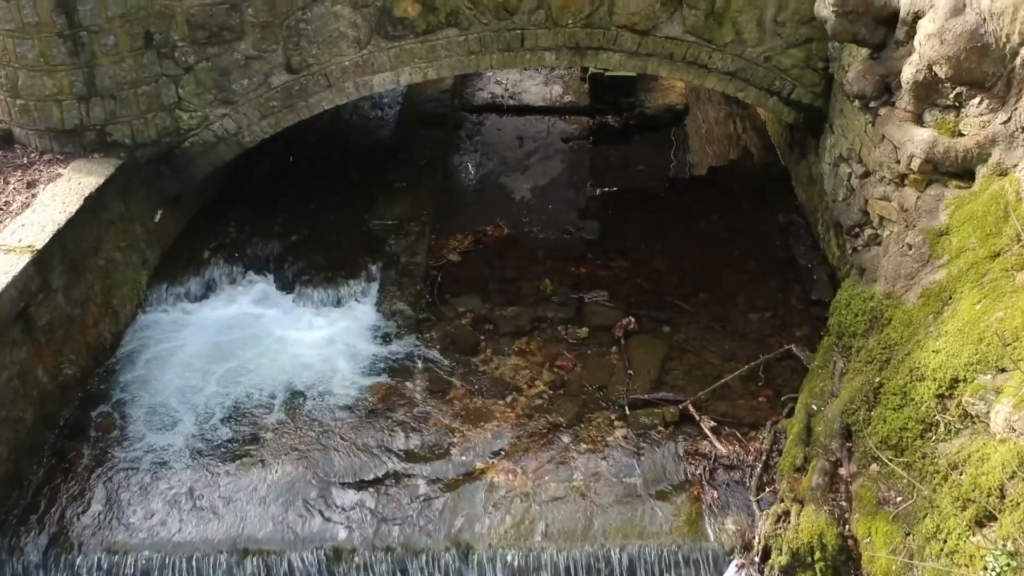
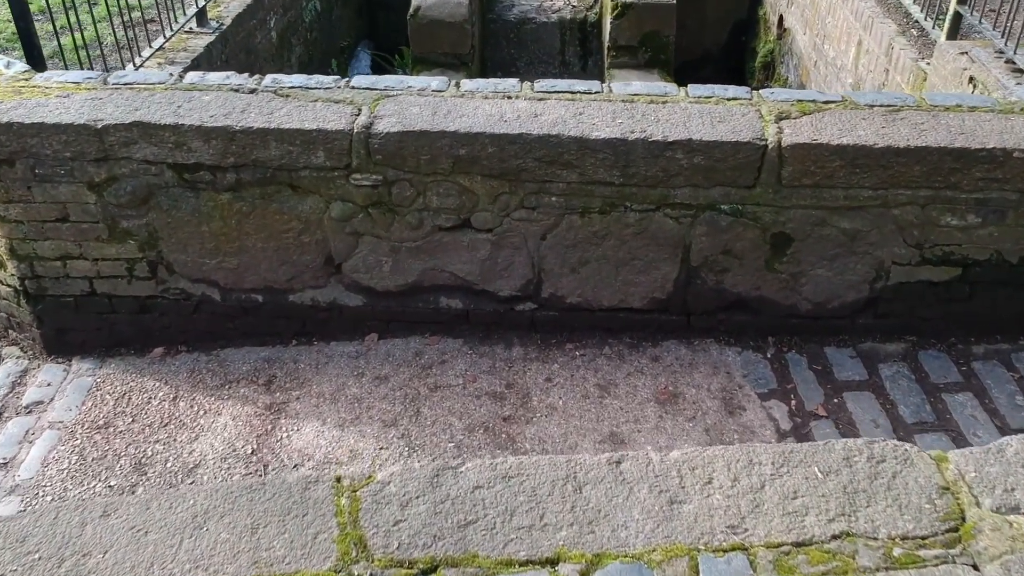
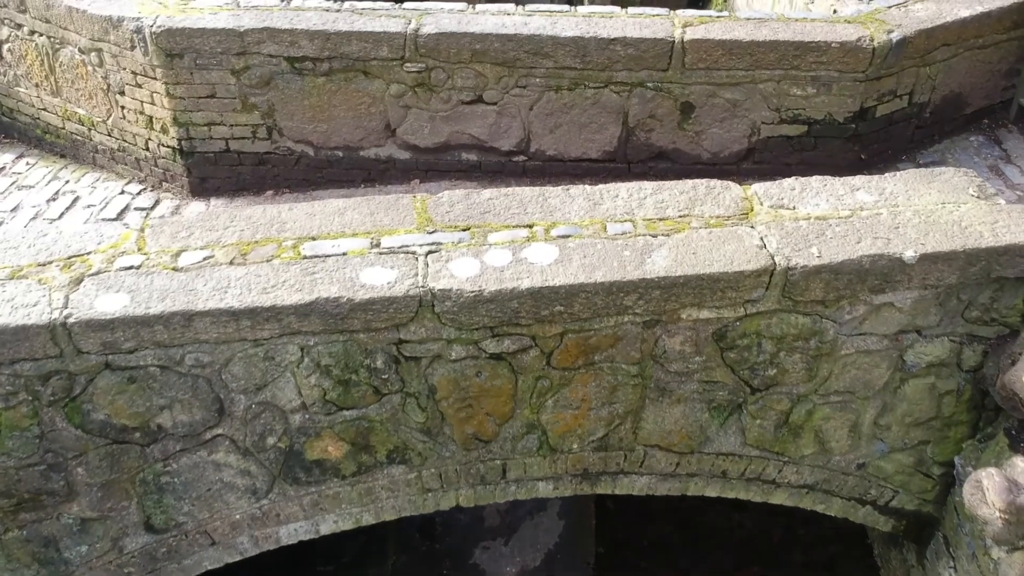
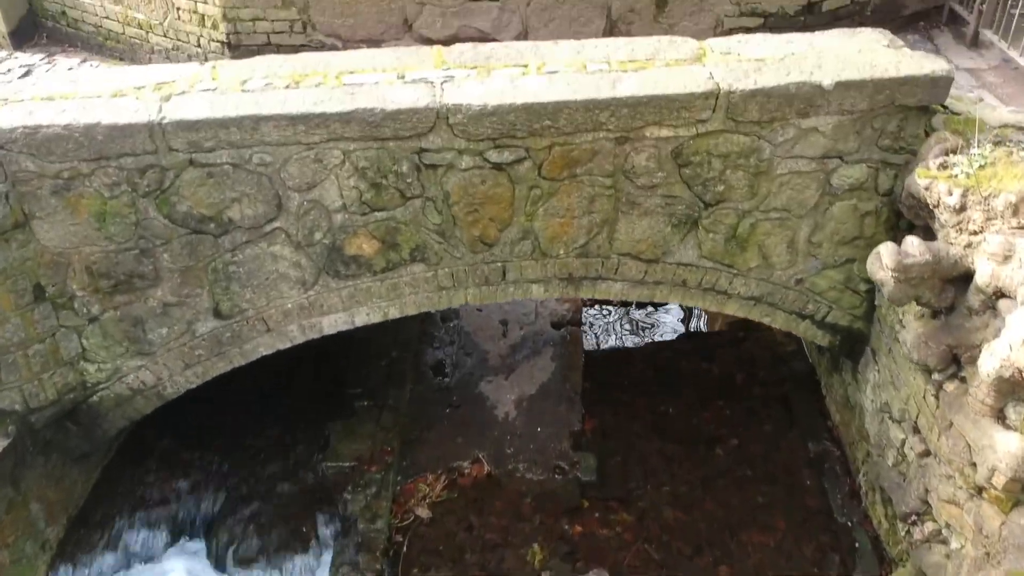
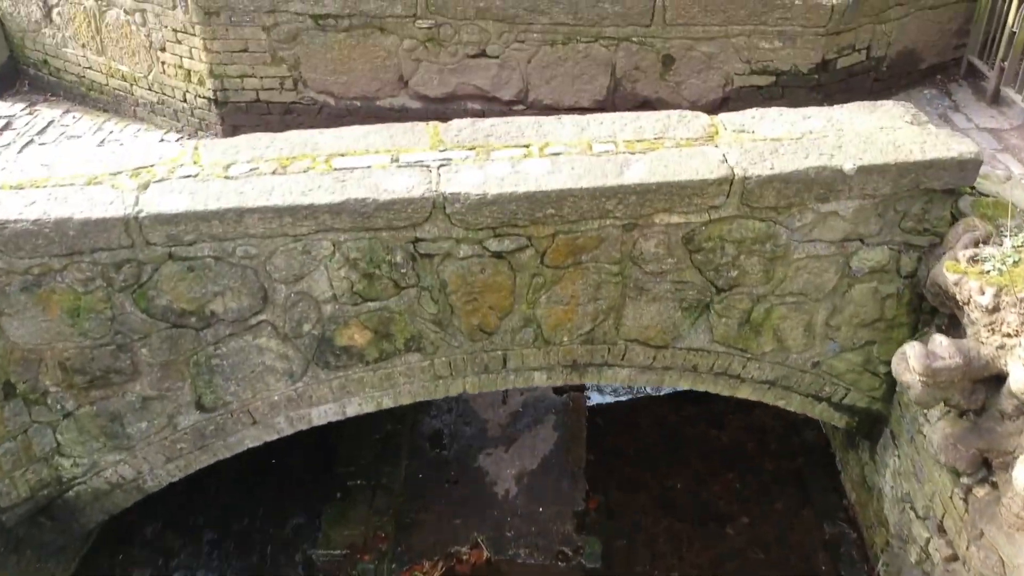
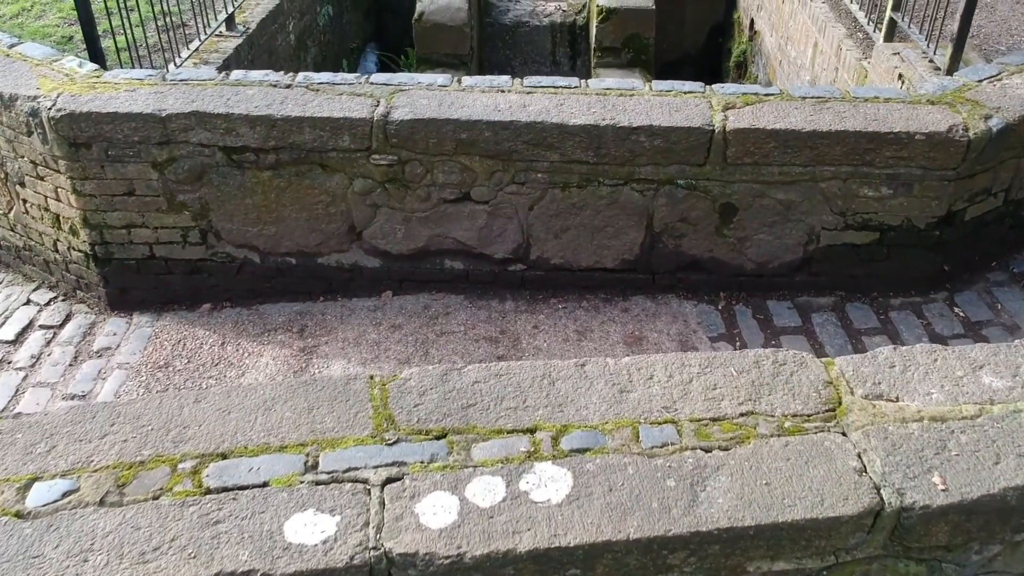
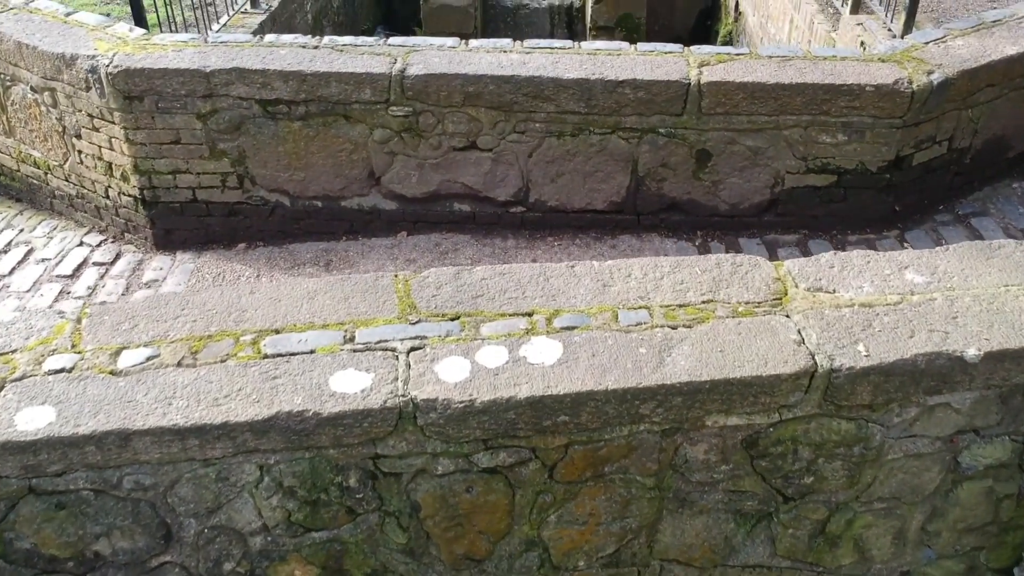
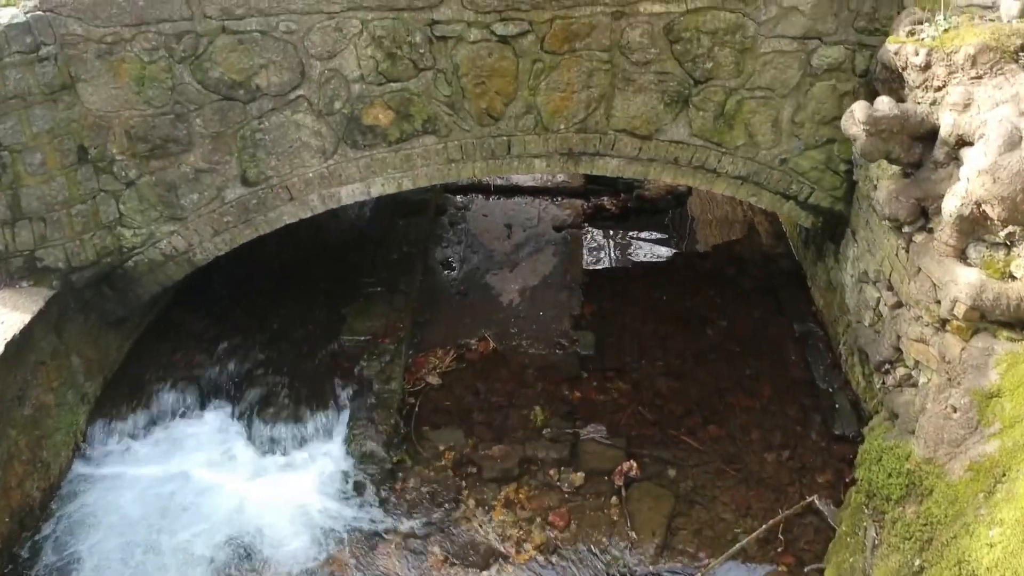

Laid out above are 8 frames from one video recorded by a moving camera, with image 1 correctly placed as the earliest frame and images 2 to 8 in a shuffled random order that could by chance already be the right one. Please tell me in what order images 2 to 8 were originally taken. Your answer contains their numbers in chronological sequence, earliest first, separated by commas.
8, 4, 5, 3, 7, 6, 2
